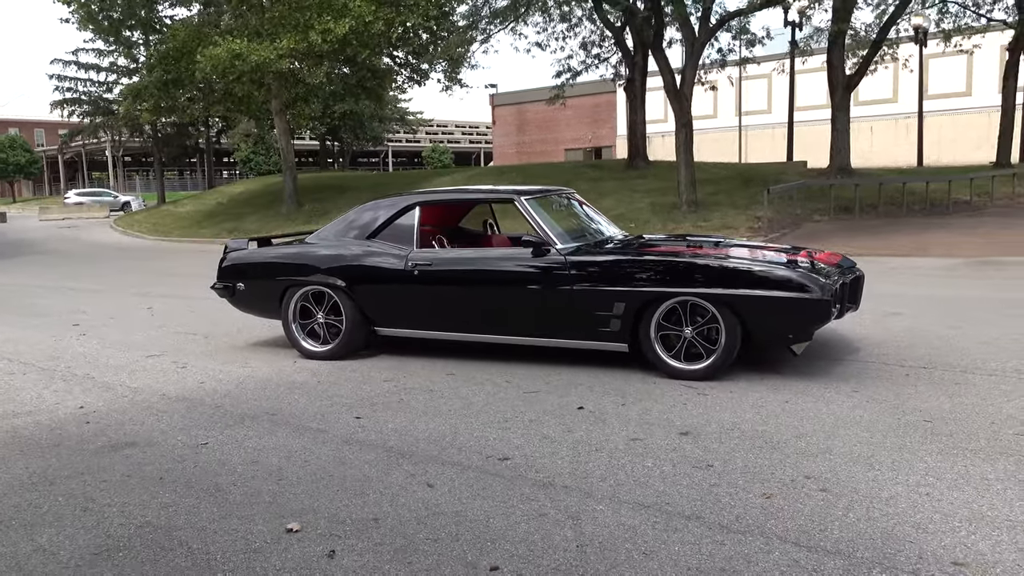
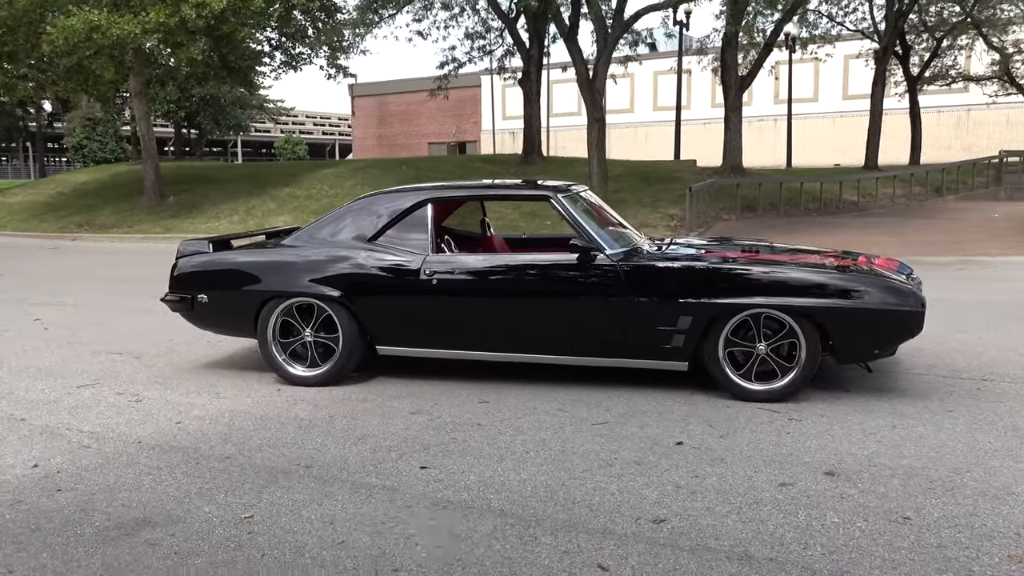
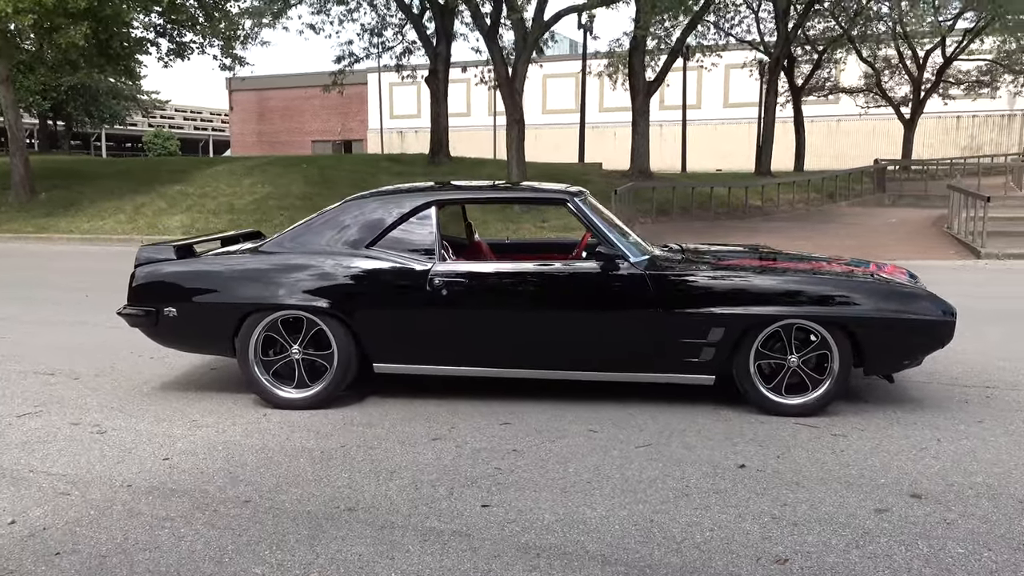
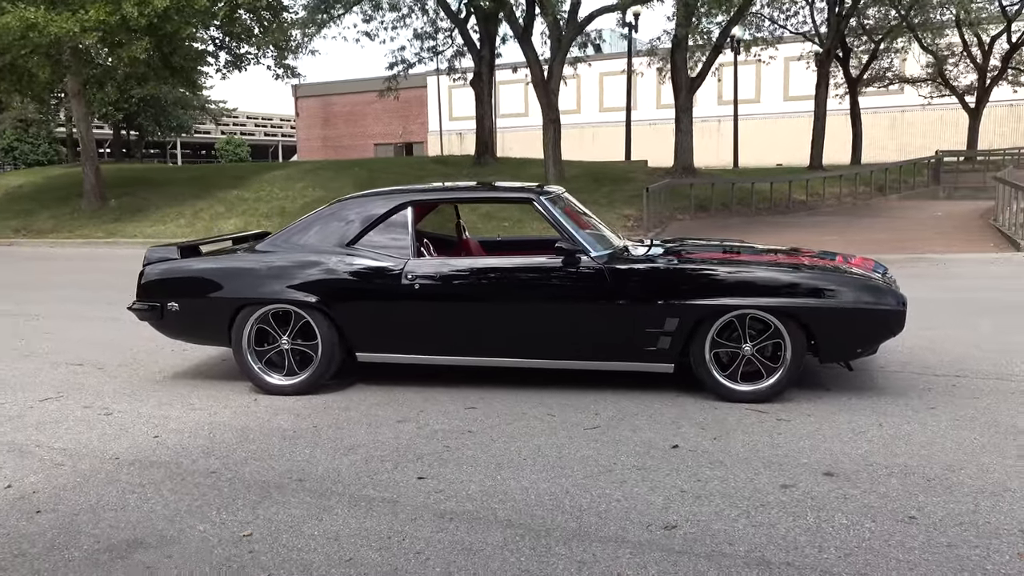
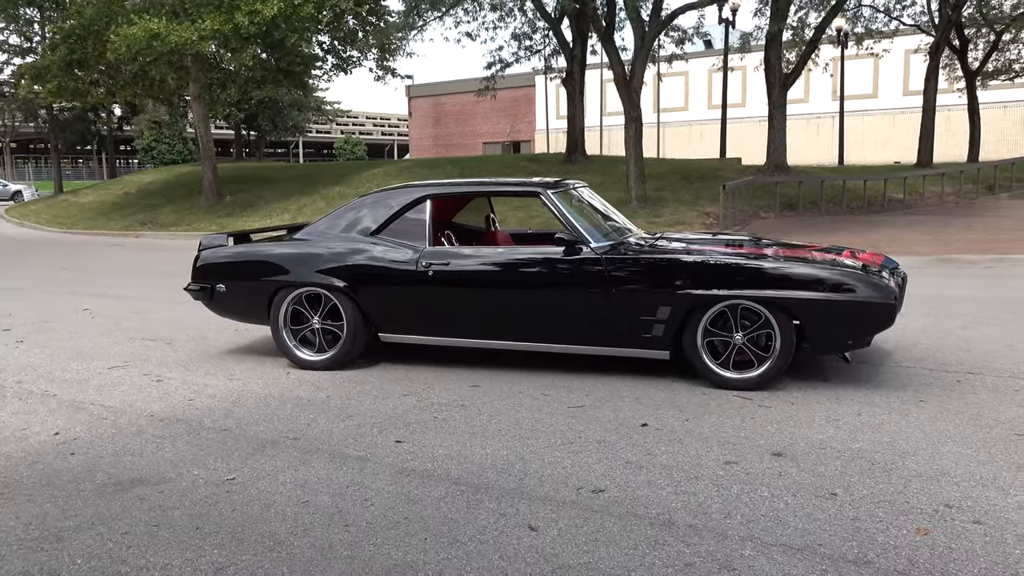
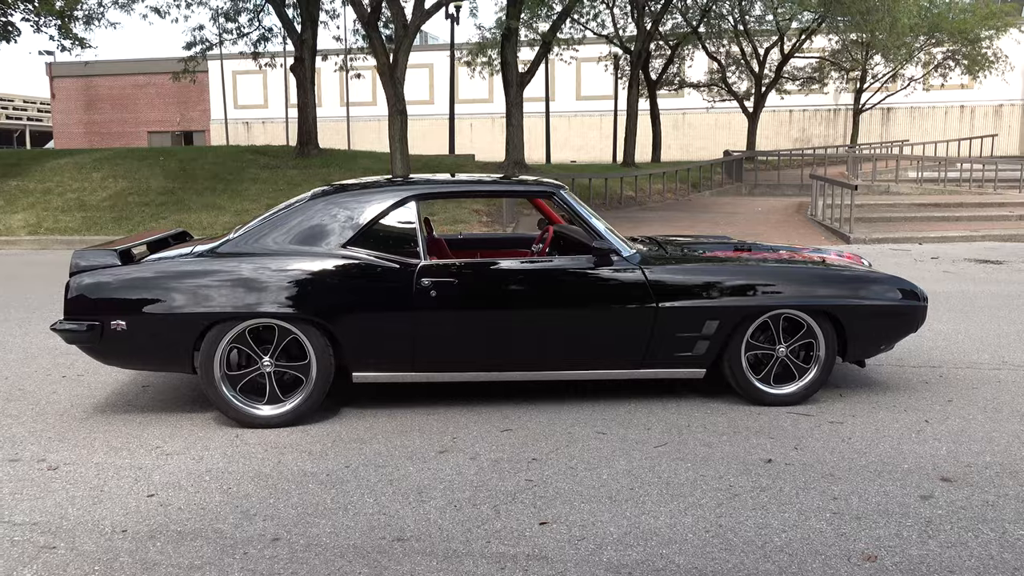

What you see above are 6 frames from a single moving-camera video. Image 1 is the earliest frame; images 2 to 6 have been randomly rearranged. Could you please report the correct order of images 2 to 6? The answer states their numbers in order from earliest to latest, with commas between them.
5, 2, 4, 3, 6
